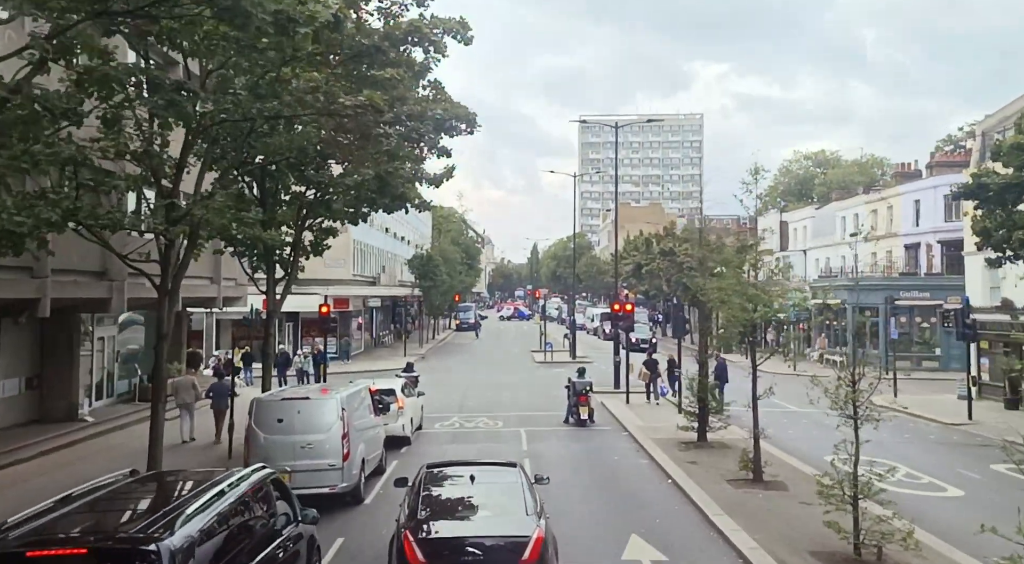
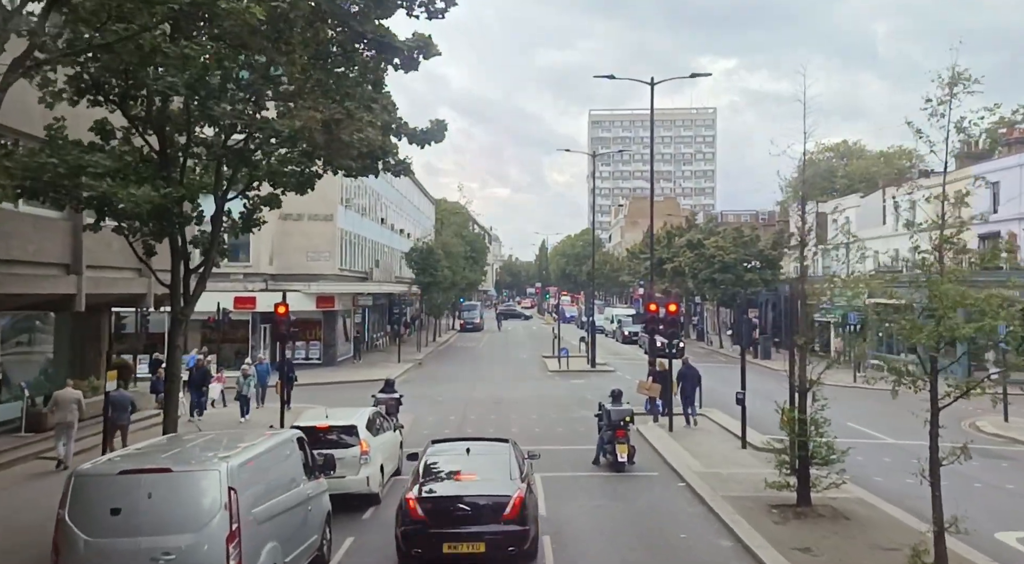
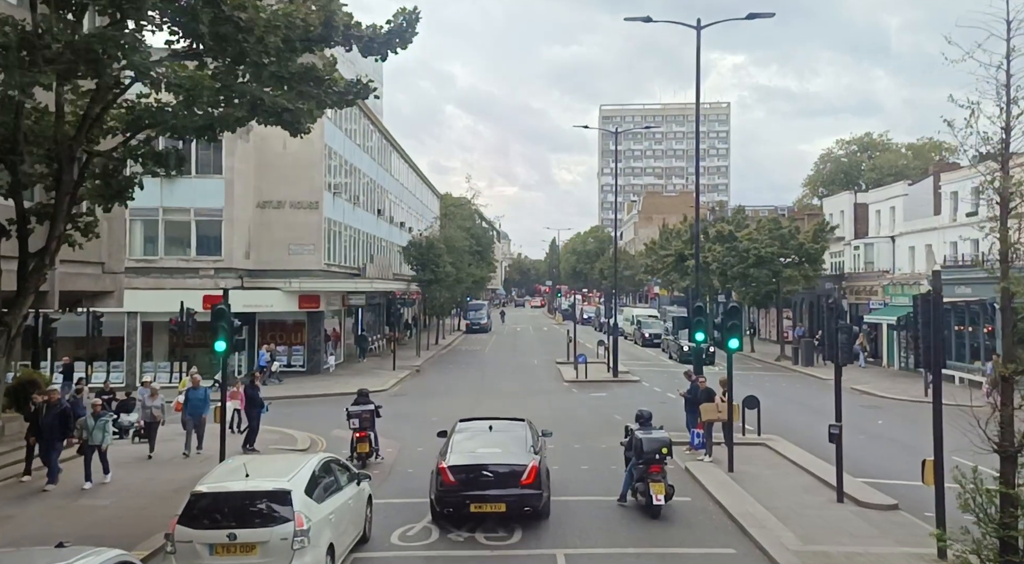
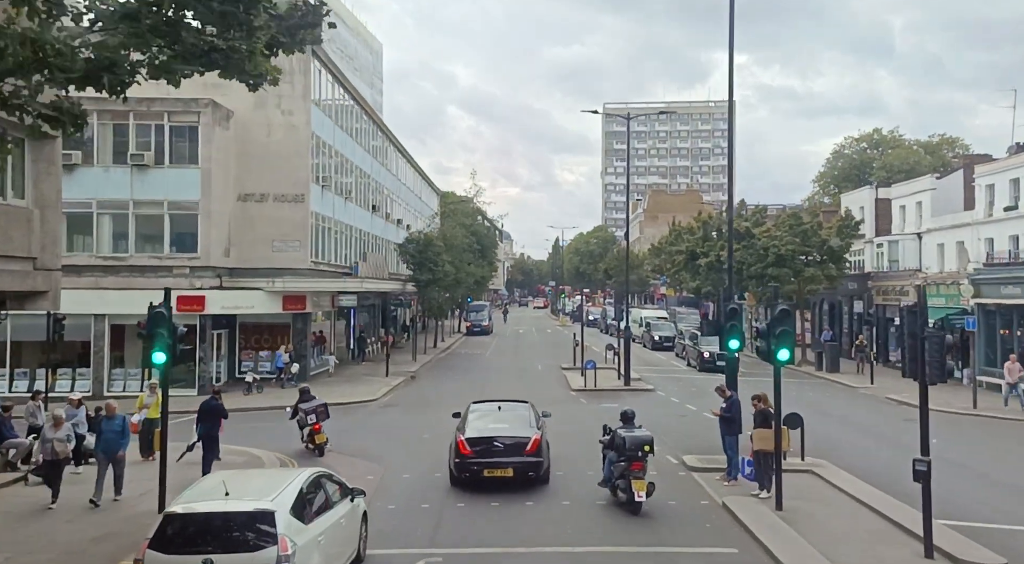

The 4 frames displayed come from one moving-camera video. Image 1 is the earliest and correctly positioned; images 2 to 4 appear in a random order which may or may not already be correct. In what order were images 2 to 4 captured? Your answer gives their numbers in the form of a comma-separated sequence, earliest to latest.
2, 3, 4
